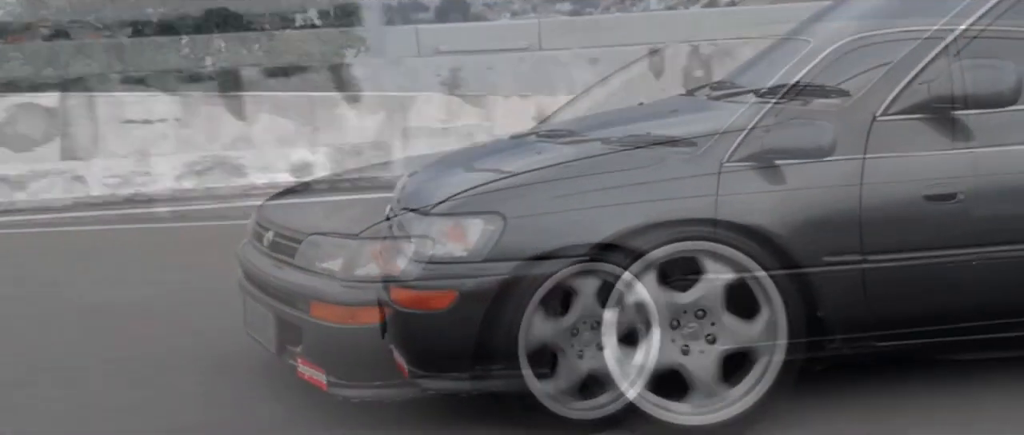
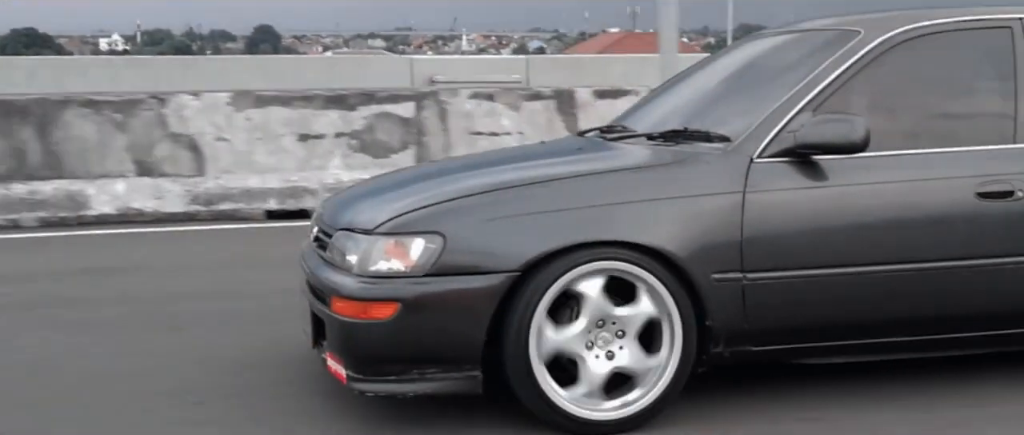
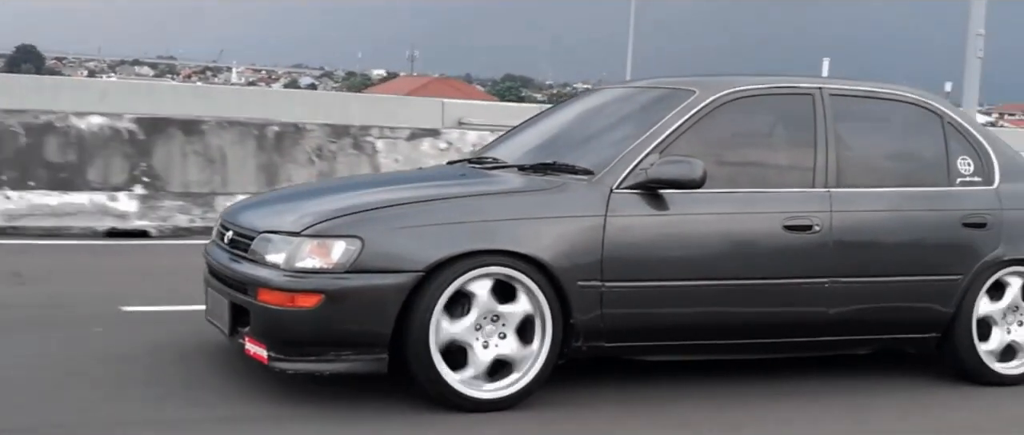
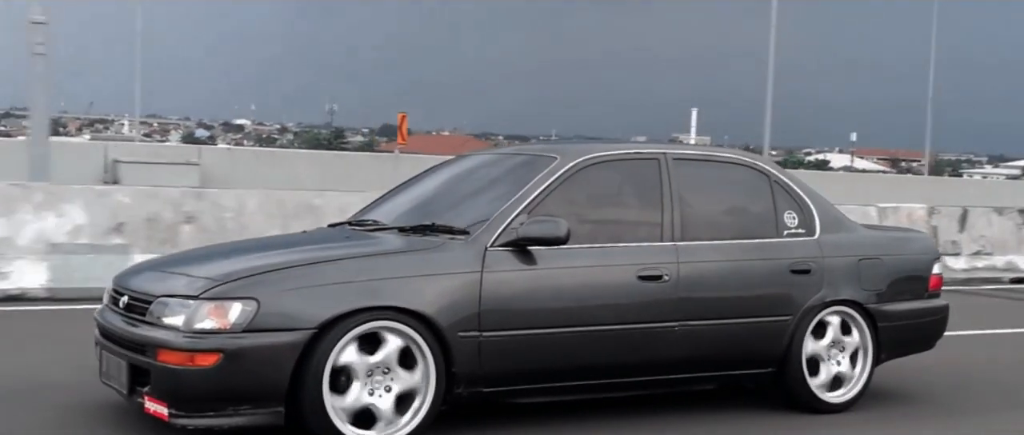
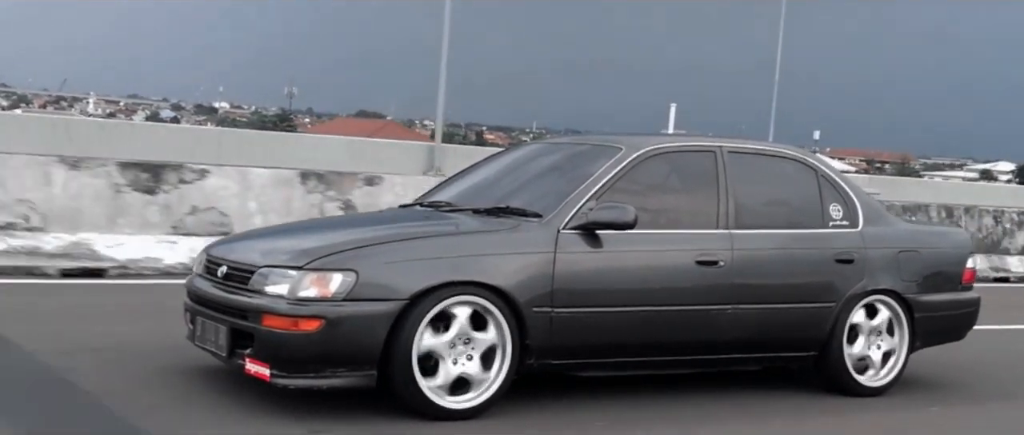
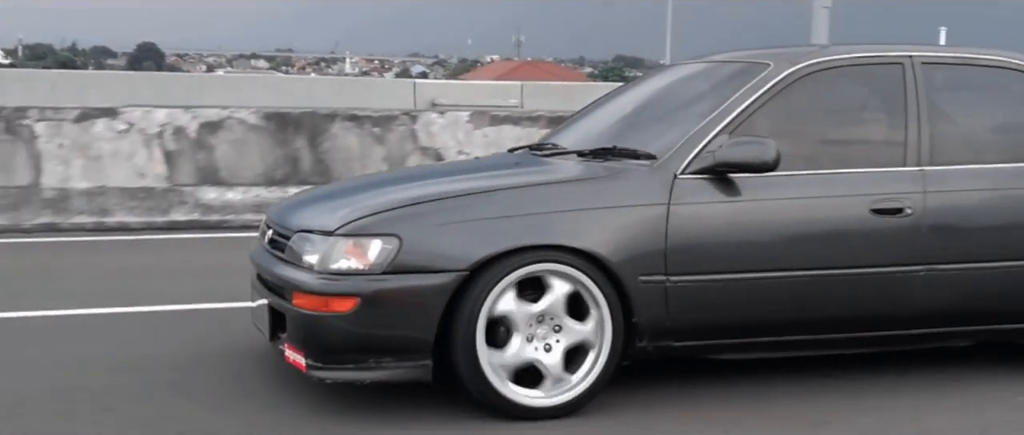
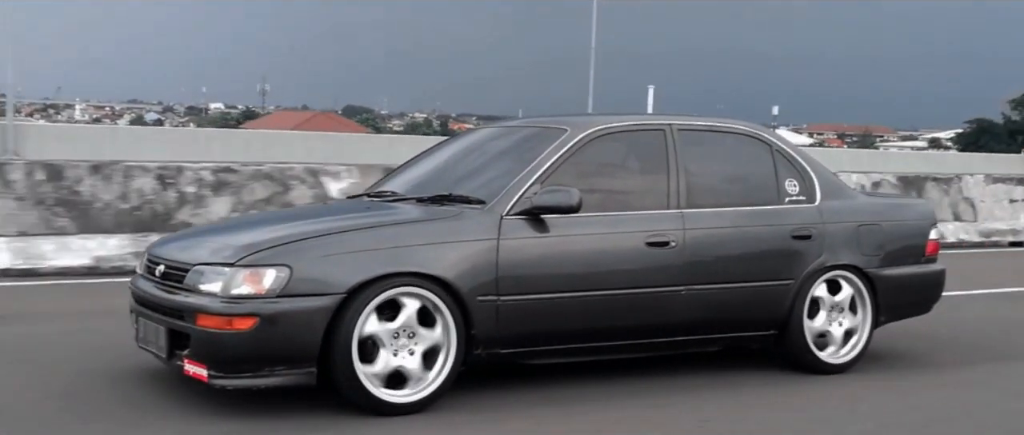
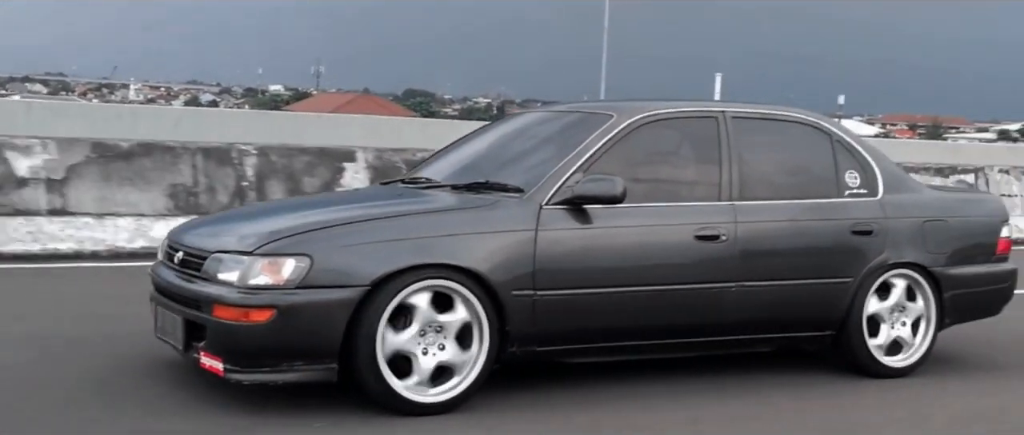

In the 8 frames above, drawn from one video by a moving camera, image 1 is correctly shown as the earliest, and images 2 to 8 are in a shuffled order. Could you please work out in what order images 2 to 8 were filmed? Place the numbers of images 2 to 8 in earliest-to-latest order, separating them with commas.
2, 6, 3, 8, 7, 5, 4
